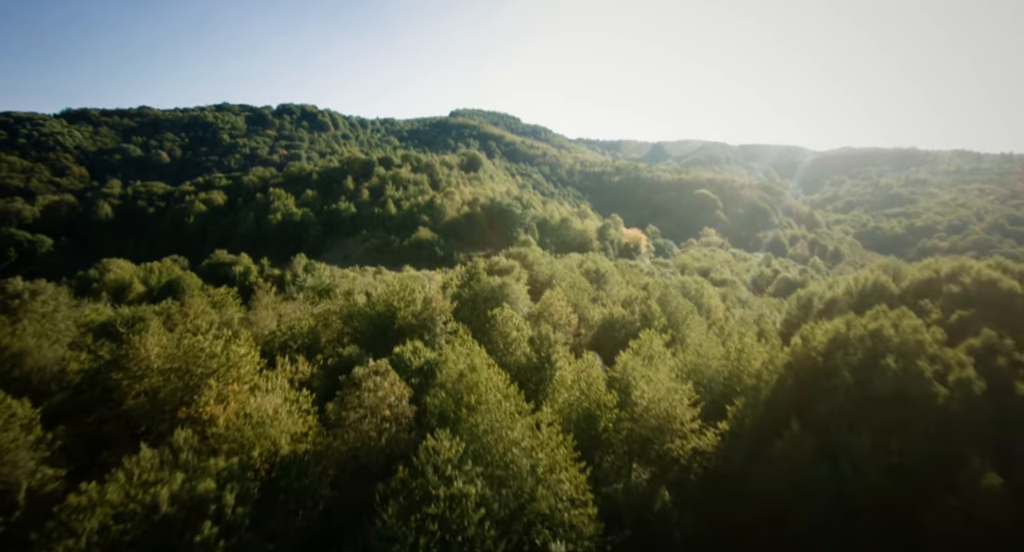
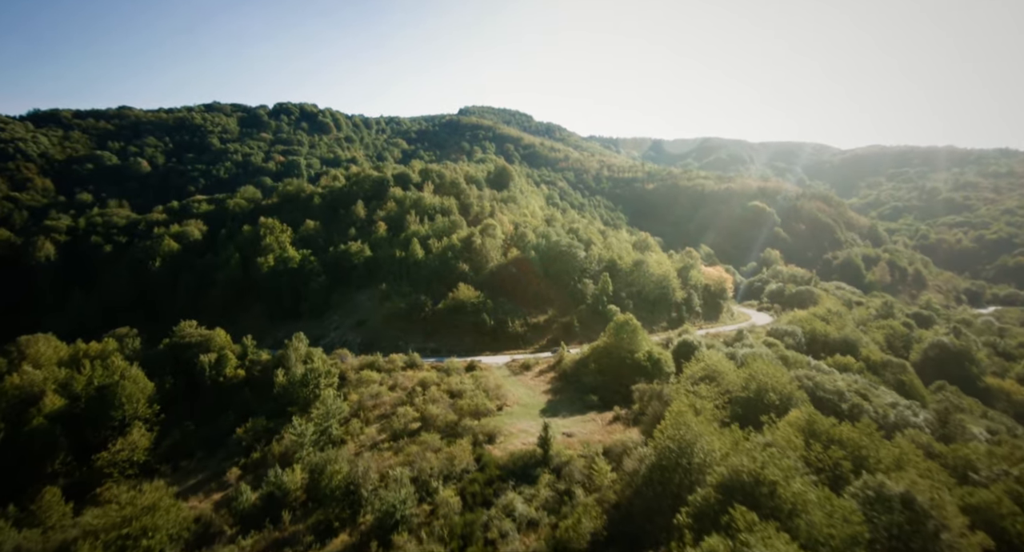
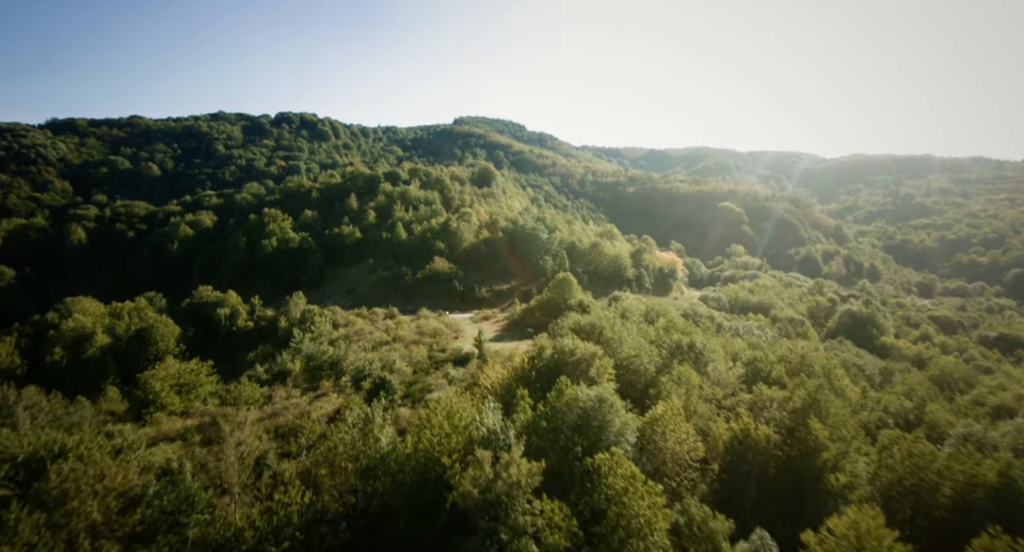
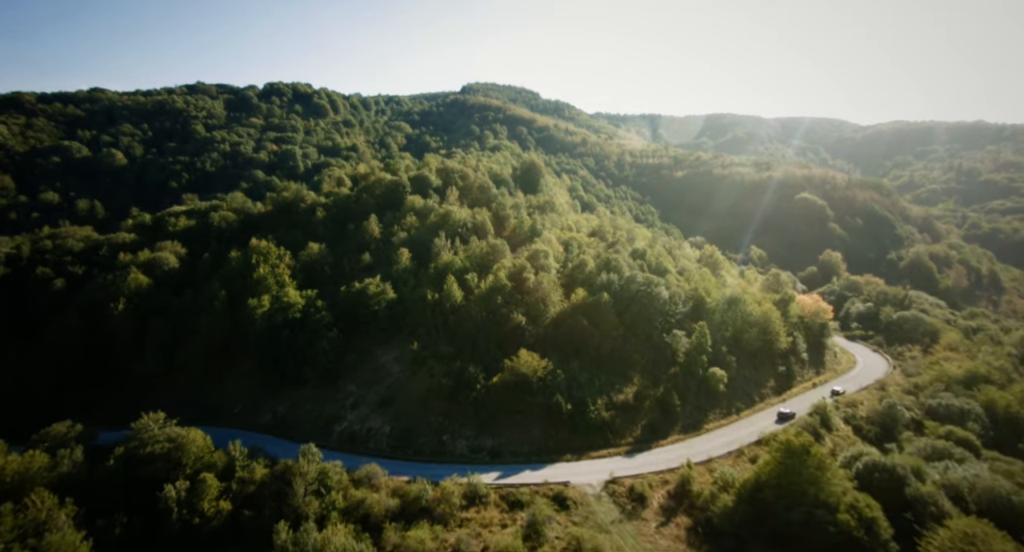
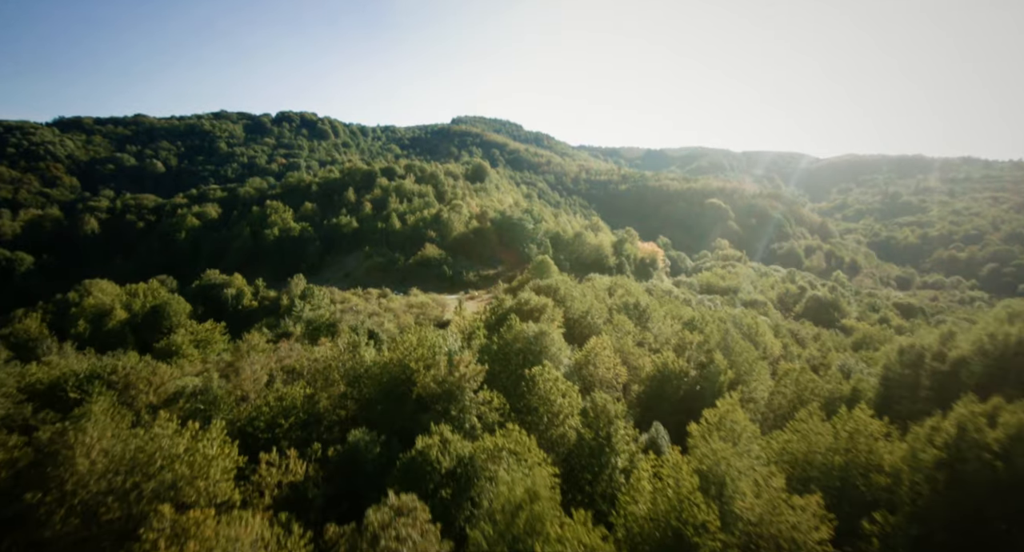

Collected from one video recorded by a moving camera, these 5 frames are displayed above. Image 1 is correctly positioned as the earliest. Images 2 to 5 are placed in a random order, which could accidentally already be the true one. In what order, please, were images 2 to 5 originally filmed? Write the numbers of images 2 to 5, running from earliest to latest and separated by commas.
5, 3, 2, 4
